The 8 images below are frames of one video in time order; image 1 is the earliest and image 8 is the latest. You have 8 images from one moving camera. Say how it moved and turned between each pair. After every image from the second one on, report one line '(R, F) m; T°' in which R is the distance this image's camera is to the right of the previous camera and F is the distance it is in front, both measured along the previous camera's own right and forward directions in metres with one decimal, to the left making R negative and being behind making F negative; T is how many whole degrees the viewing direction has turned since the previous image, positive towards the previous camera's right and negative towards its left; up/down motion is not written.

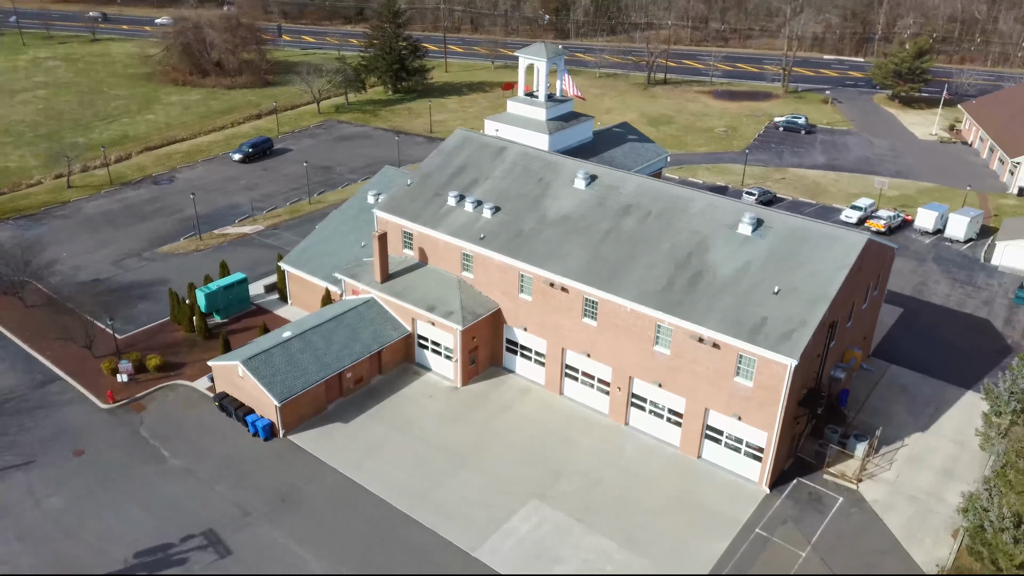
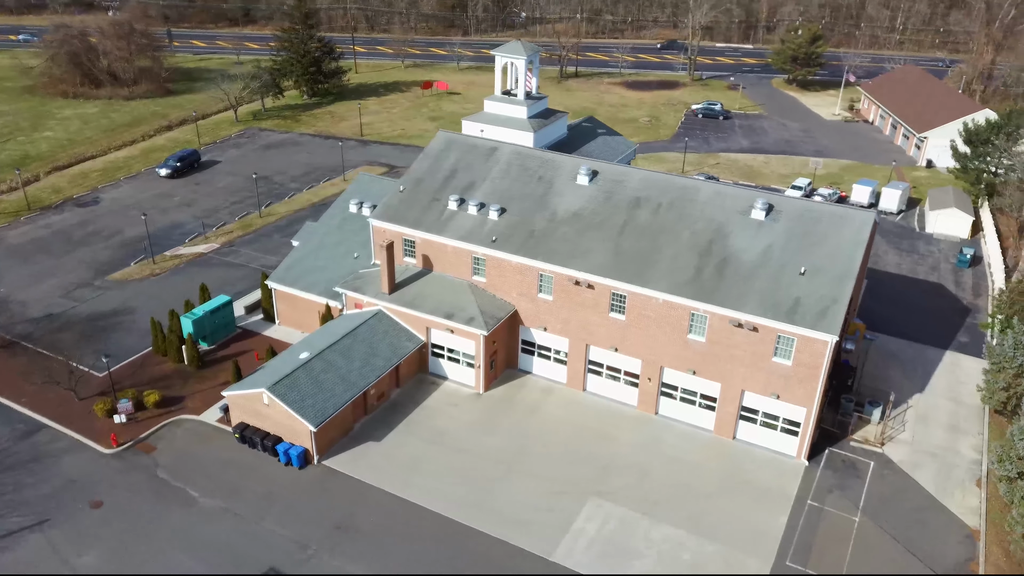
(-5.2, +0.6) m; +9°
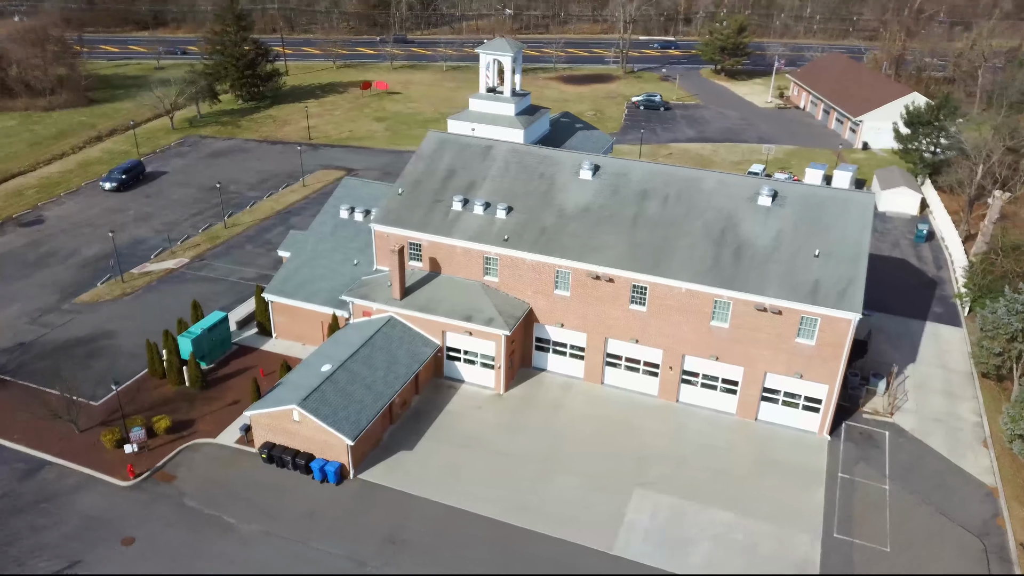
(-4.0, +0.4) m; +6°
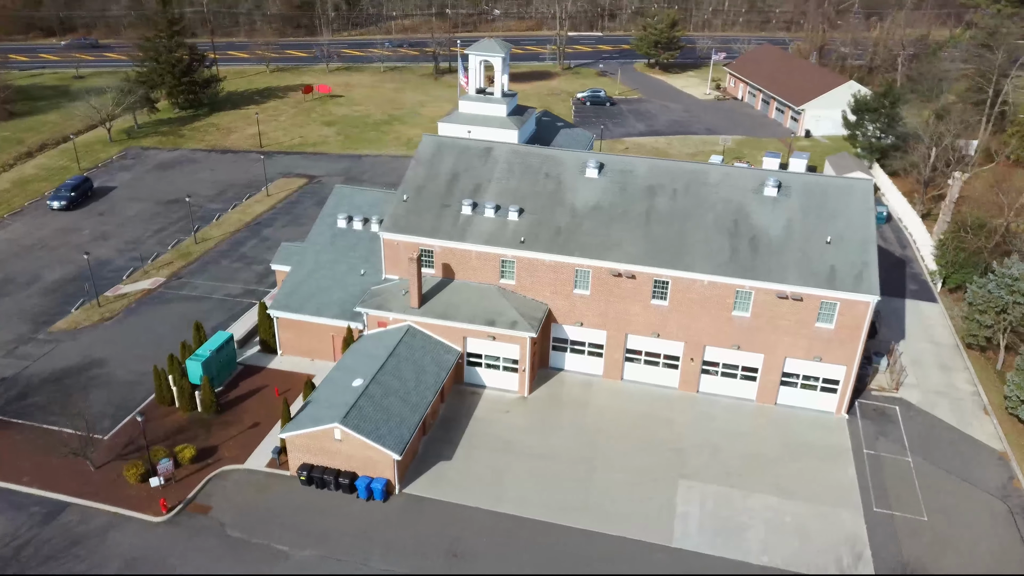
(-4.0, +0.3) m; +6°
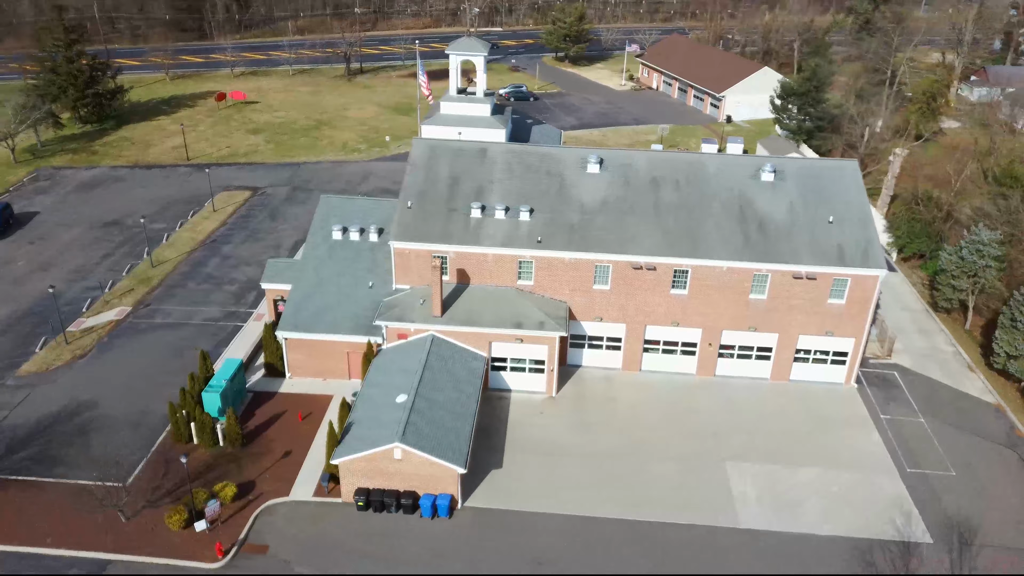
(-5.2, +0.7) m; +9°
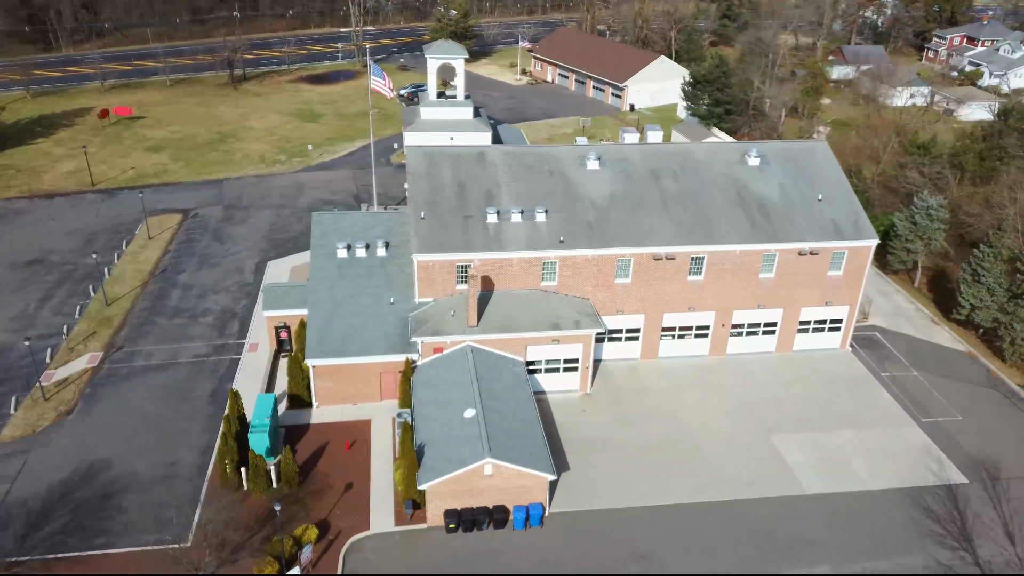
(-6.6, +0.7) m; +11°
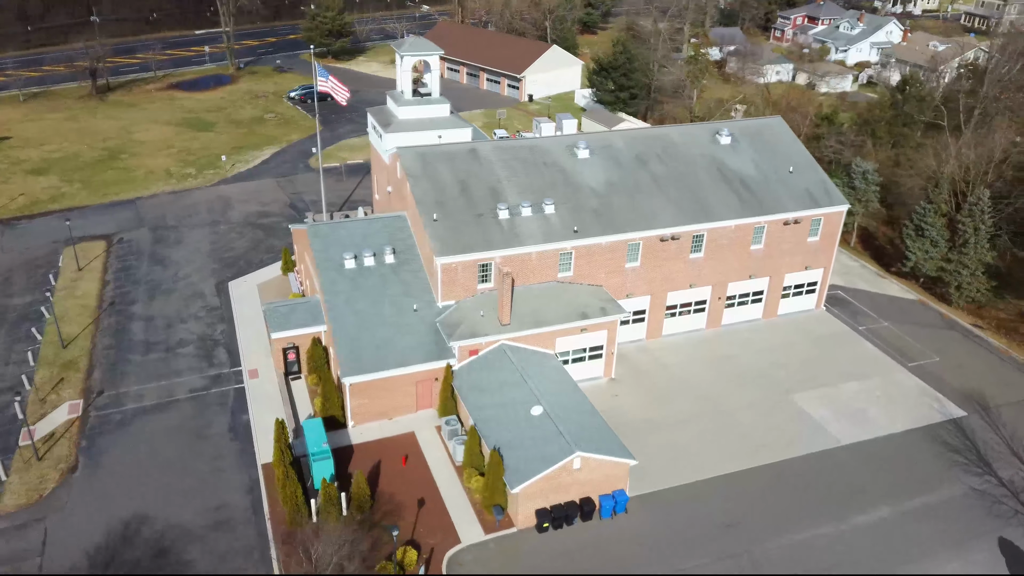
(-6.6, +0.8) m; +11°
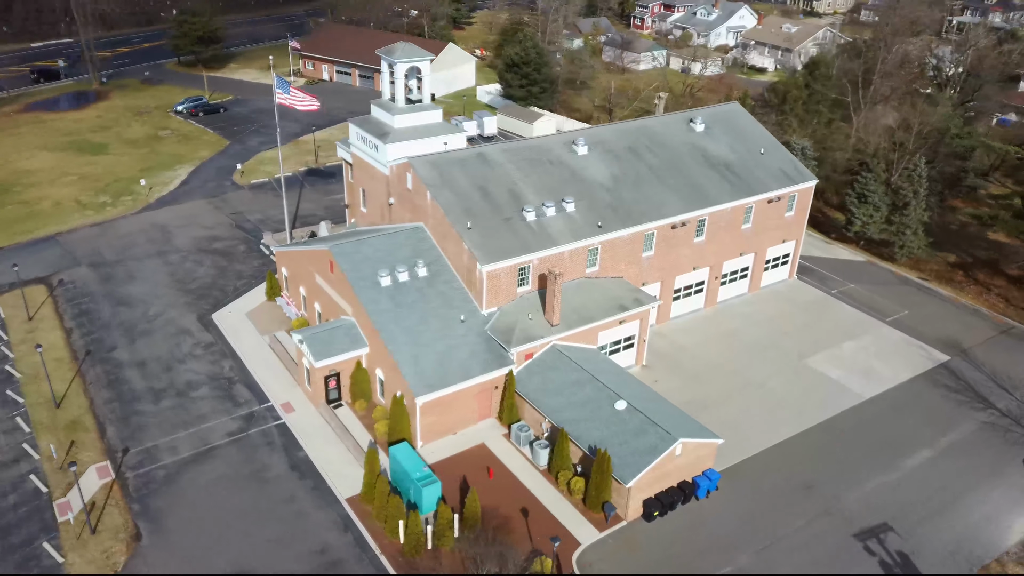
(-7.3, +0.6) m; +12°
